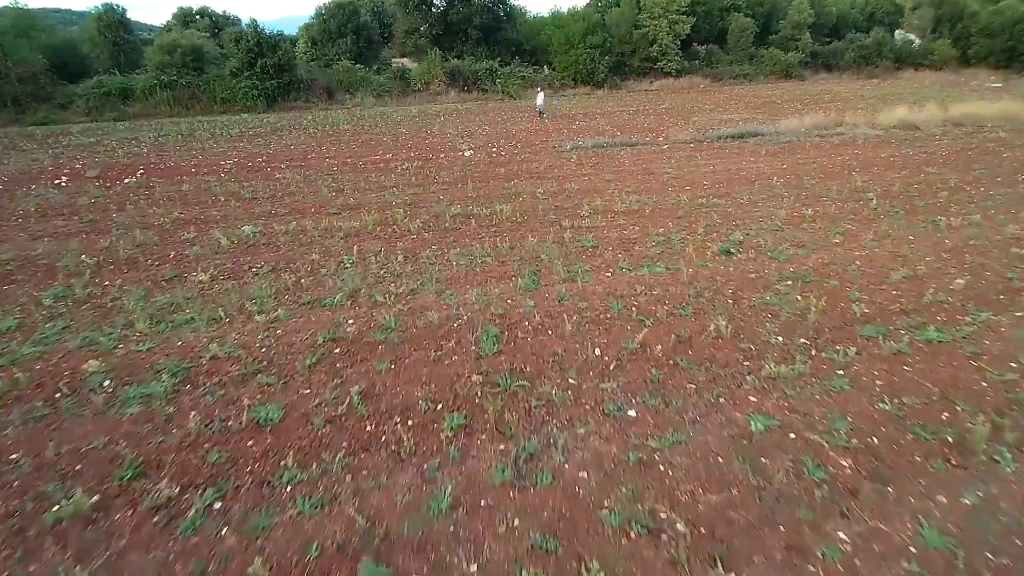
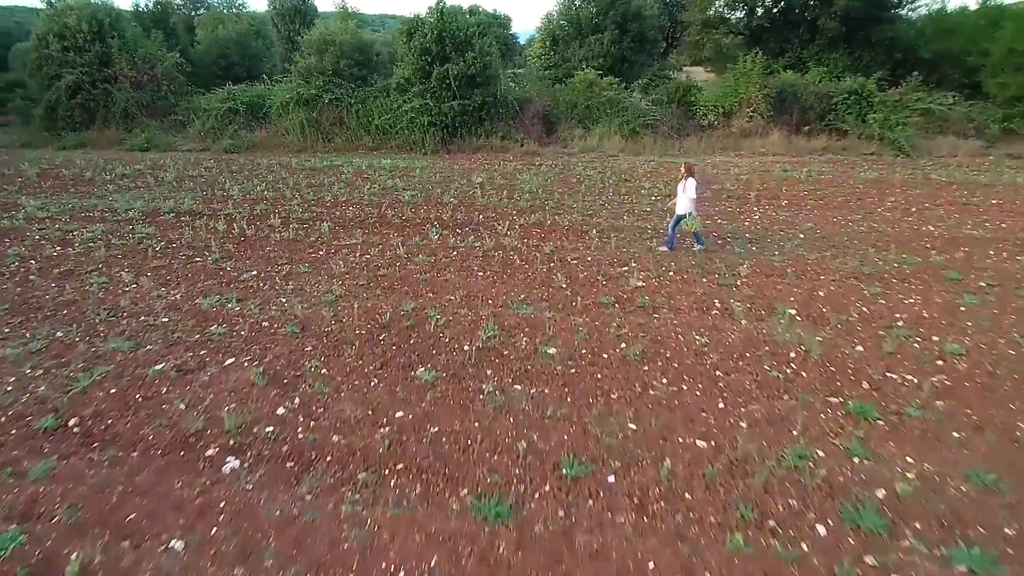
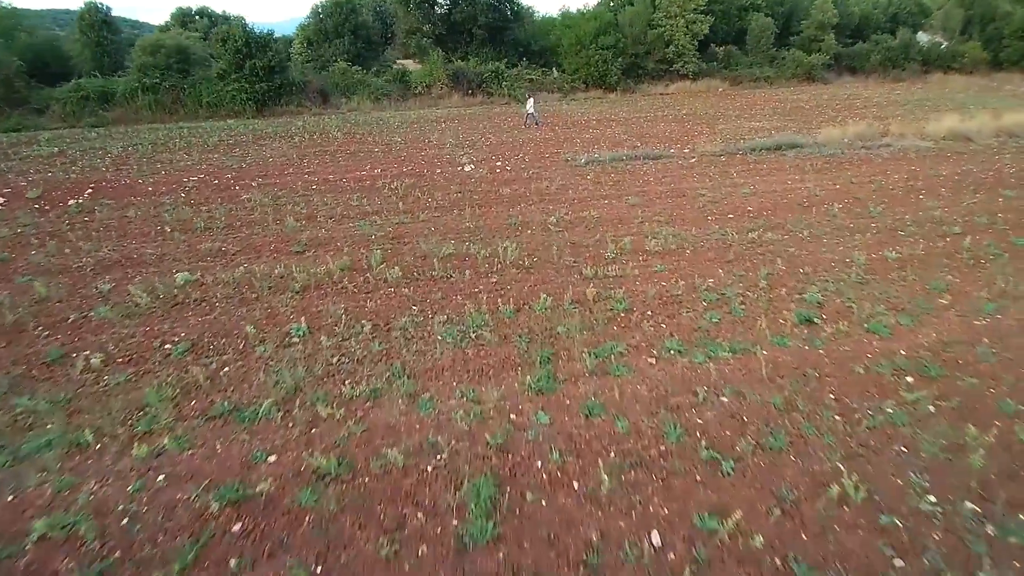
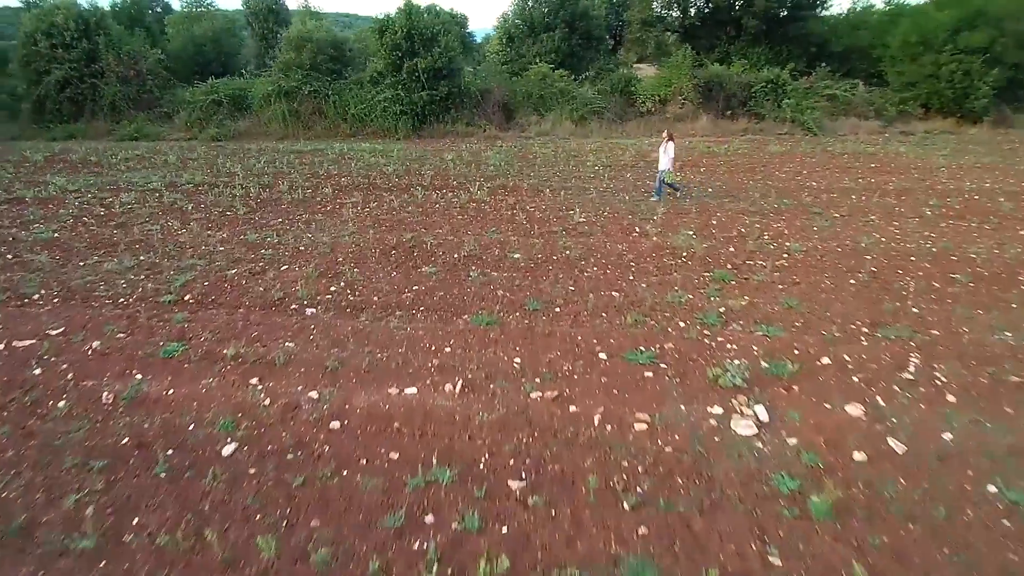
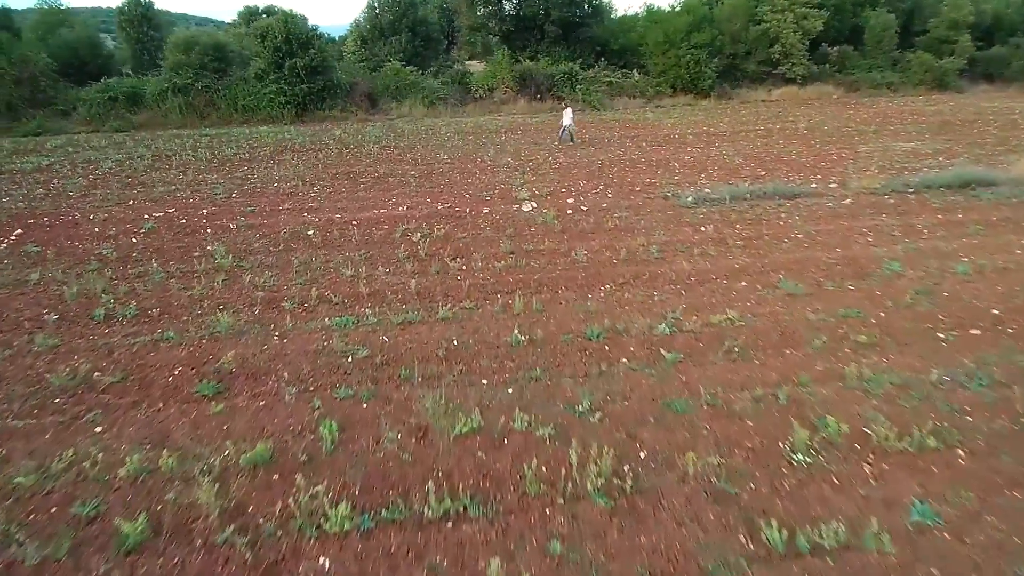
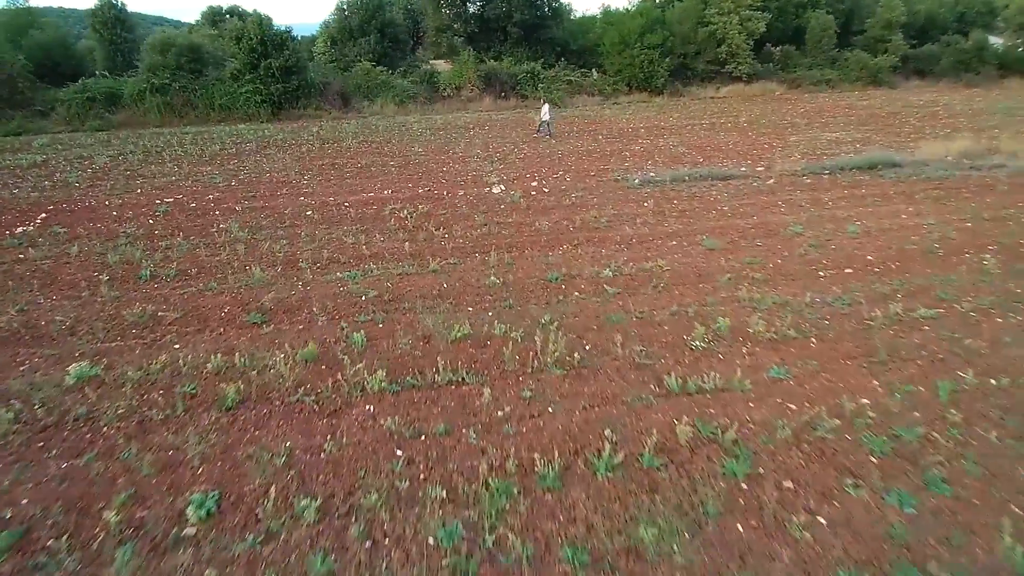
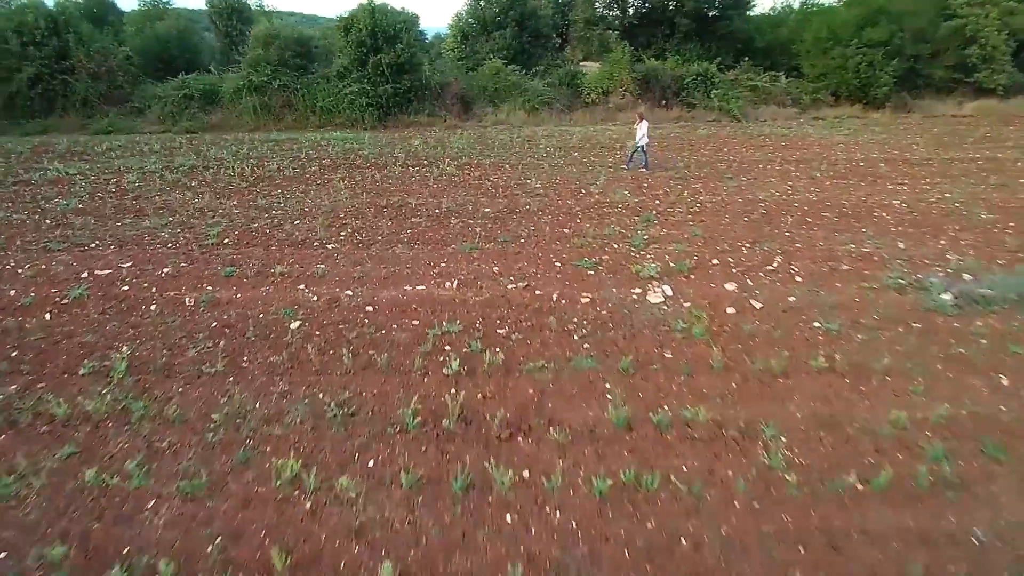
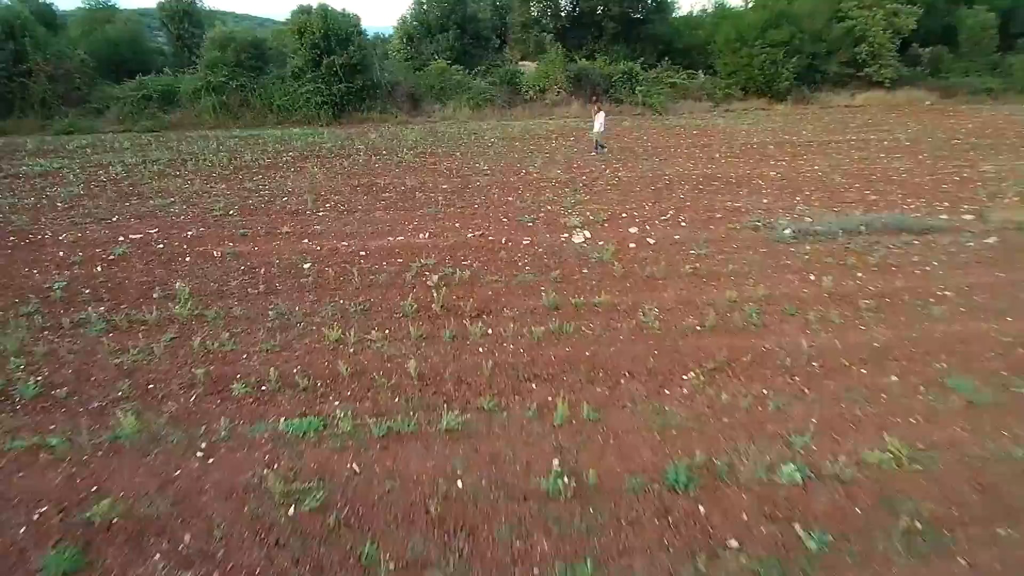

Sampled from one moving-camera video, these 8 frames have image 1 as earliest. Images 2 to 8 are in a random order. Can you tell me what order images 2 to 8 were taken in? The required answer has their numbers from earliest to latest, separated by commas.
3, 6, 5, 8, 7, 4, 2
